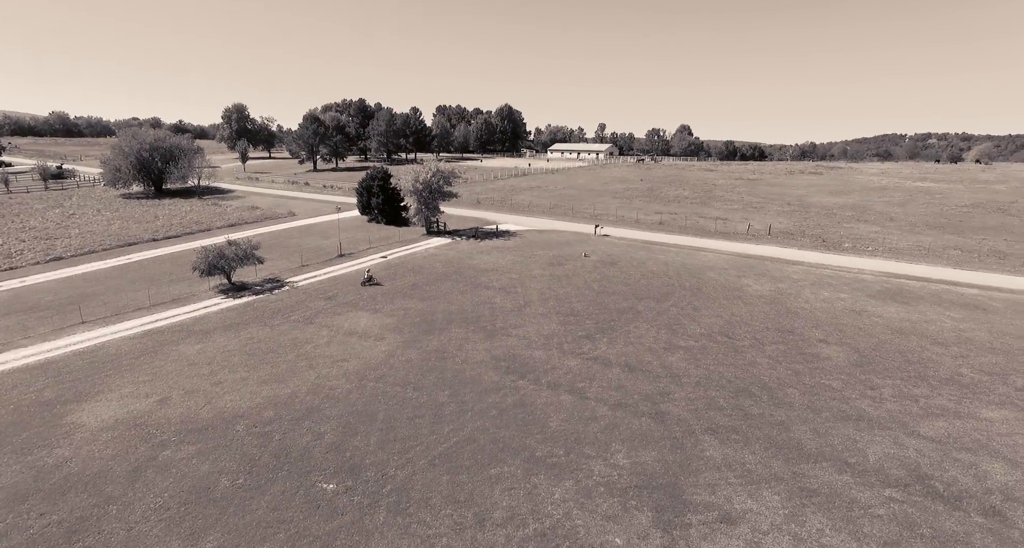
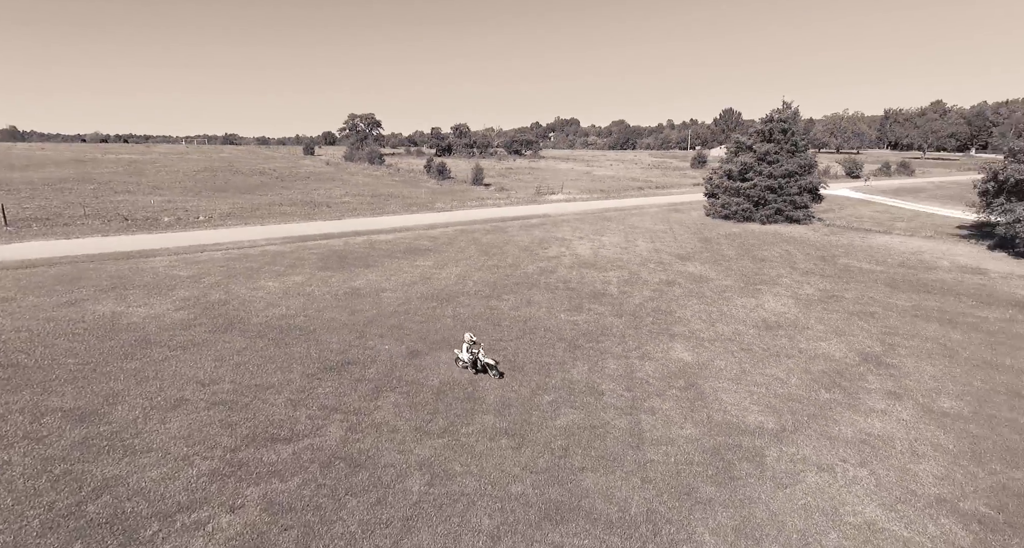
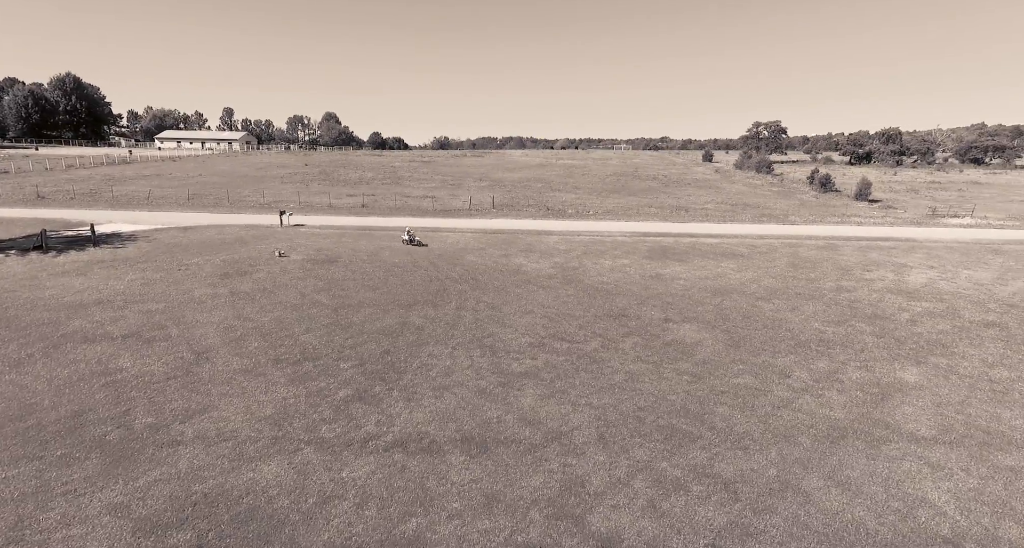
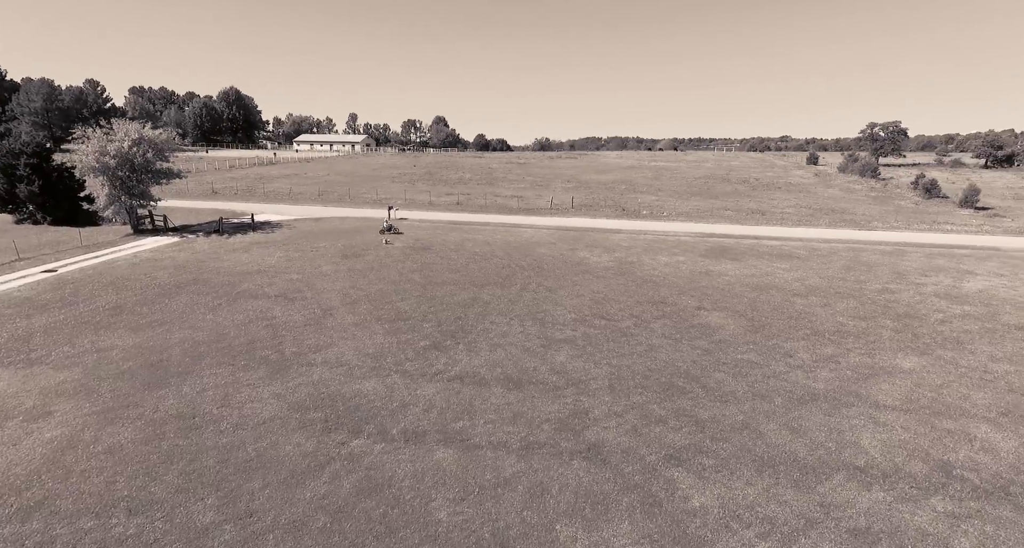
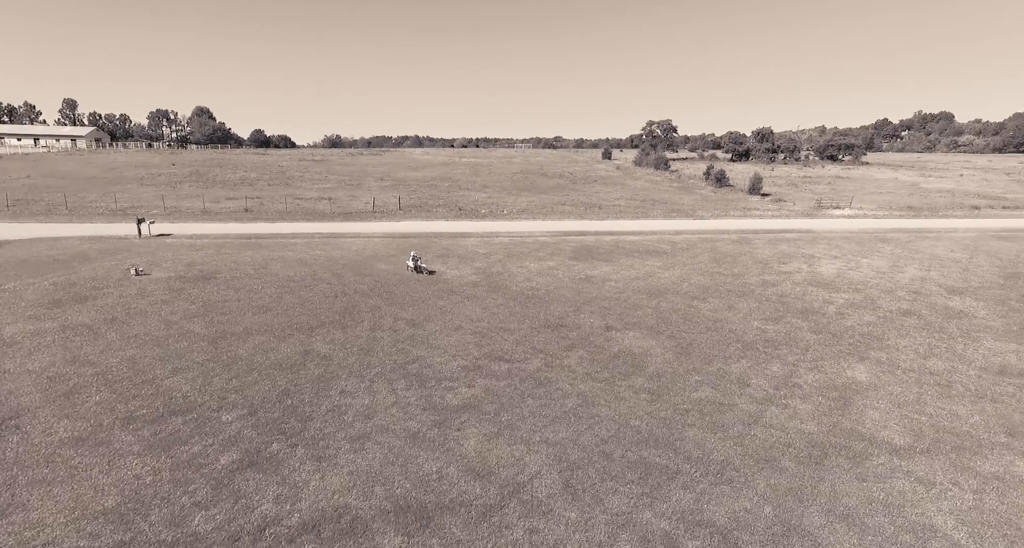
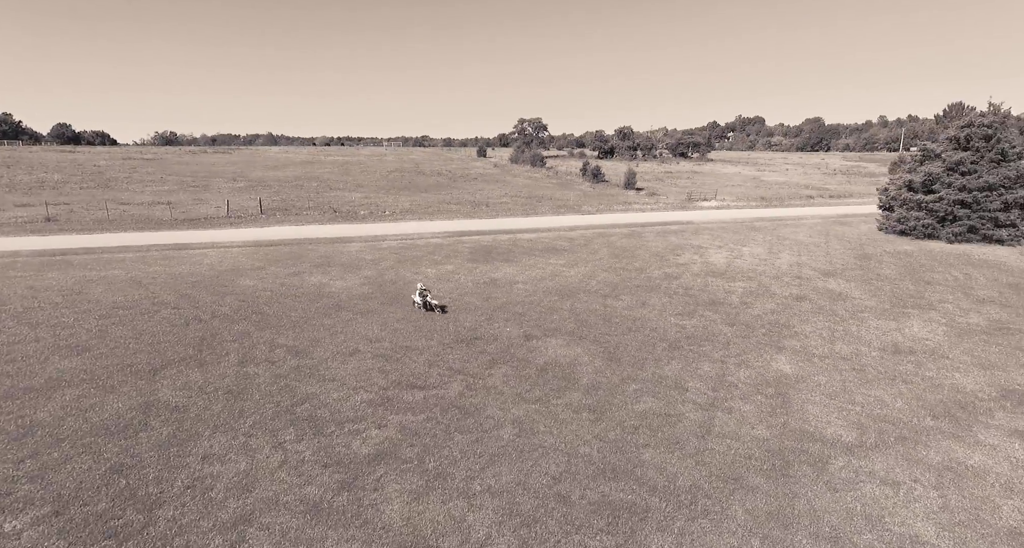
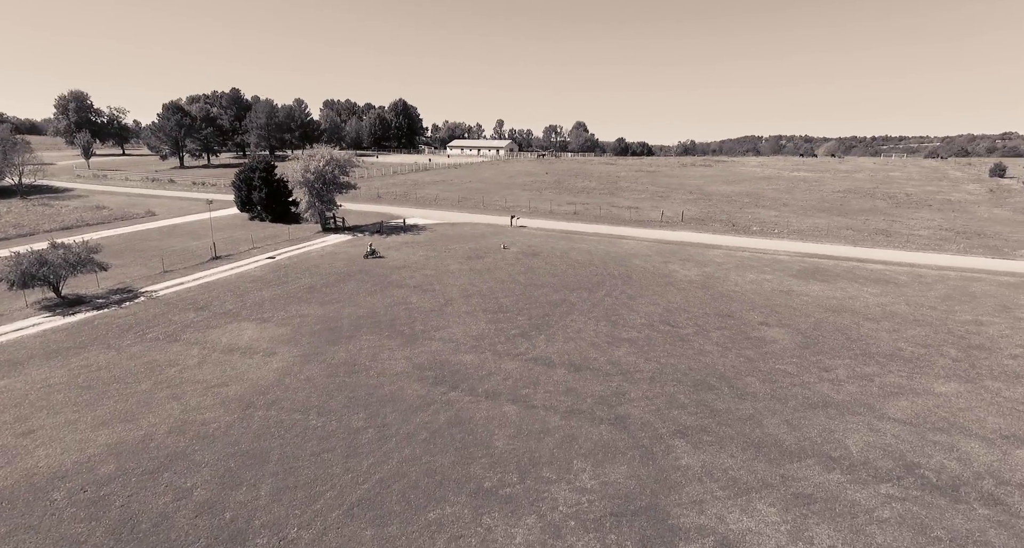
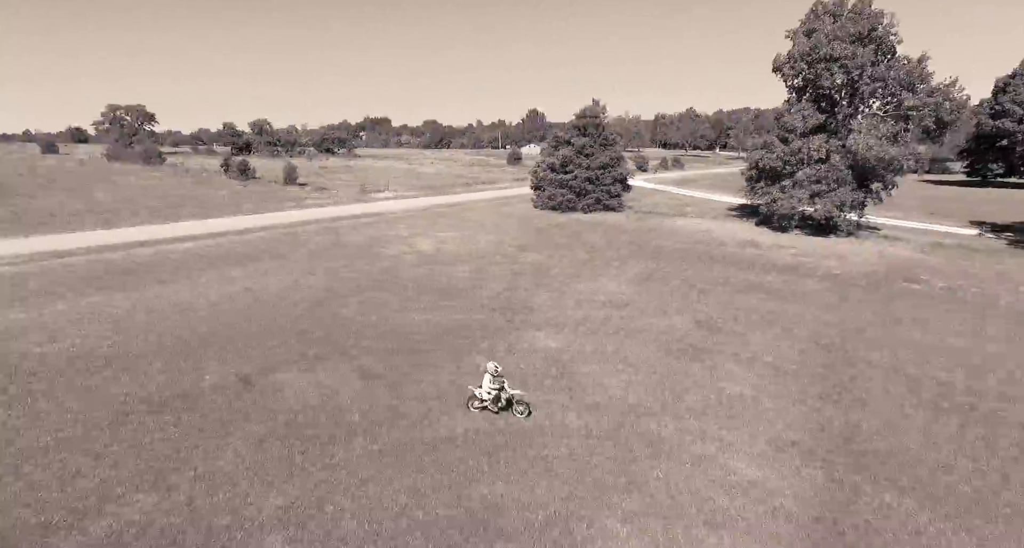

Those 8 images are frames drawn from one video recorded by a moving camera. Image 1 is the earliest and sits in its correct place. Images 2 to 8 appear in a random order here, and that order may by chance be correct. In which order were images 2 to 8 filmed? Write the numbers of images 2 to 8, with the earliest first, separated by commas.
7, 4, 3, 5, 6, 2, 8
